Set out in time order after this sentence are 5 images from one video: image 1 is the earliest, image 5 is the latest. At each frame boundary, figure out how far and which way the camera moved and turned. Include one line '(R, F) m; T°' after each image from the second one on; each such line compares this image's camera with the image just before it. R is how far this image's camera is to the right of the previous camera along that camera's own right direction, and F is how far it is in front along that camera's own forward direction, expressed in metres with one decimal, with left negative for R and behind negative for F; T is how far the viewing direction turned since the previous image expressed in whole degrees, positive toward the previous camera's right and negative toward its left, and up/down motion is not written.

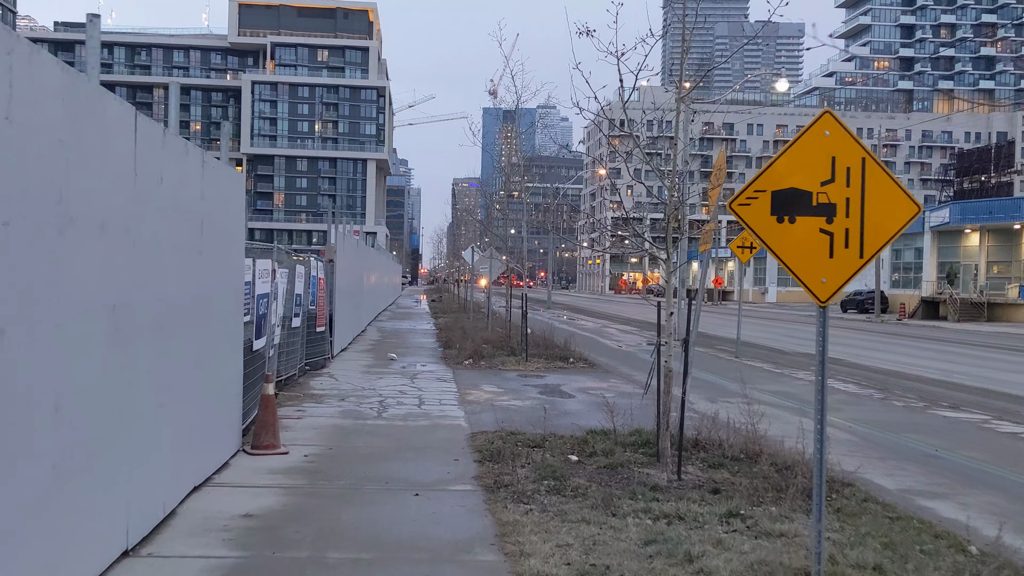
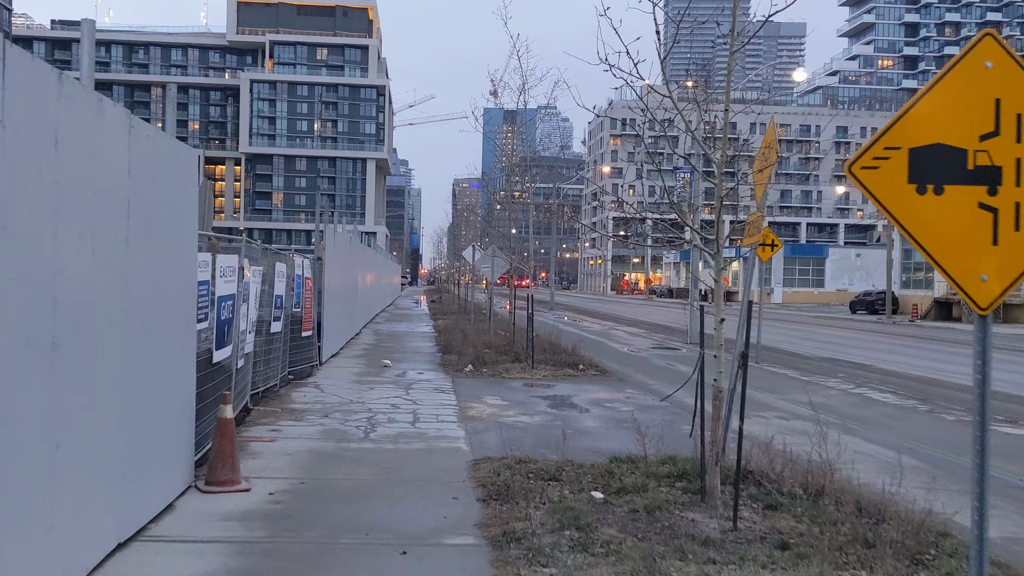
(-0.1, +1.2) m; 0°
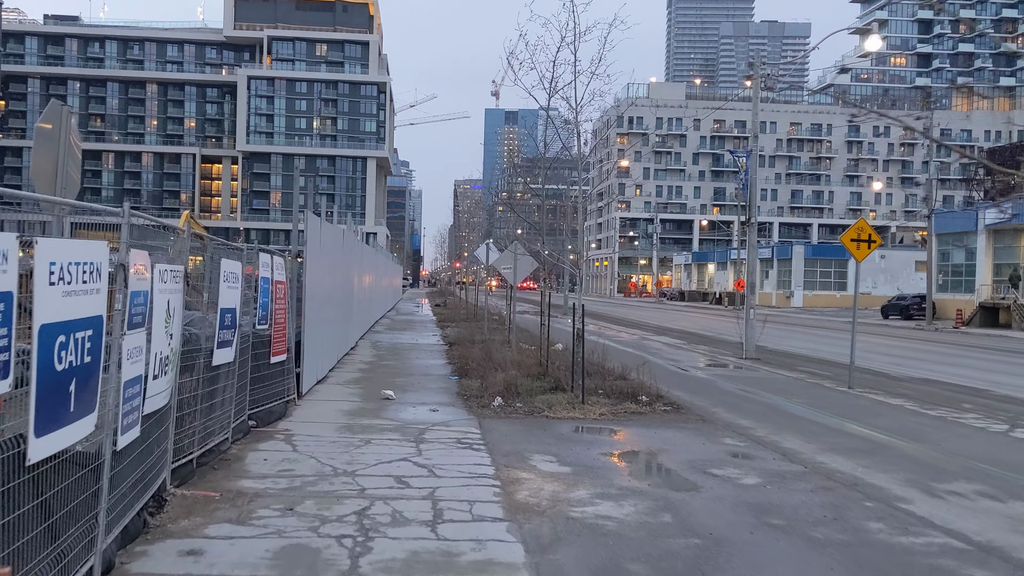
(-0.4, +3.2) m; 0°
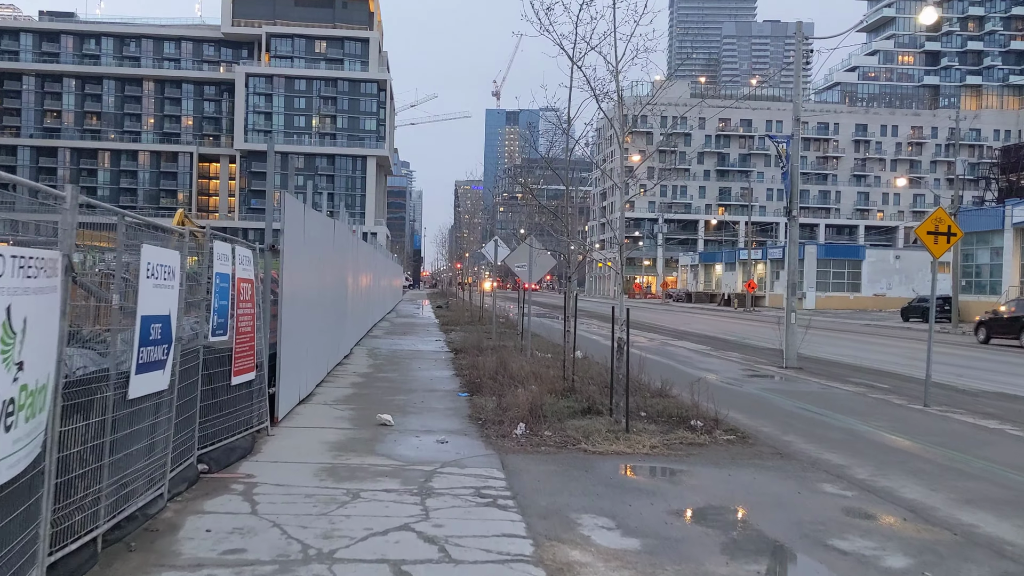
(-0.2, +1.9) m; 0°
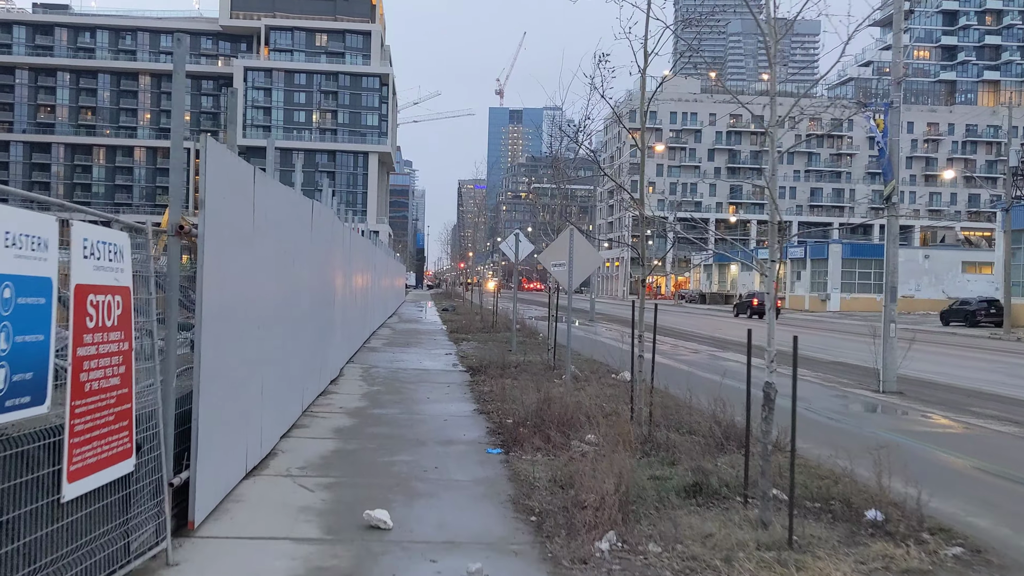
(-0.4, +3.2) m; 0°
